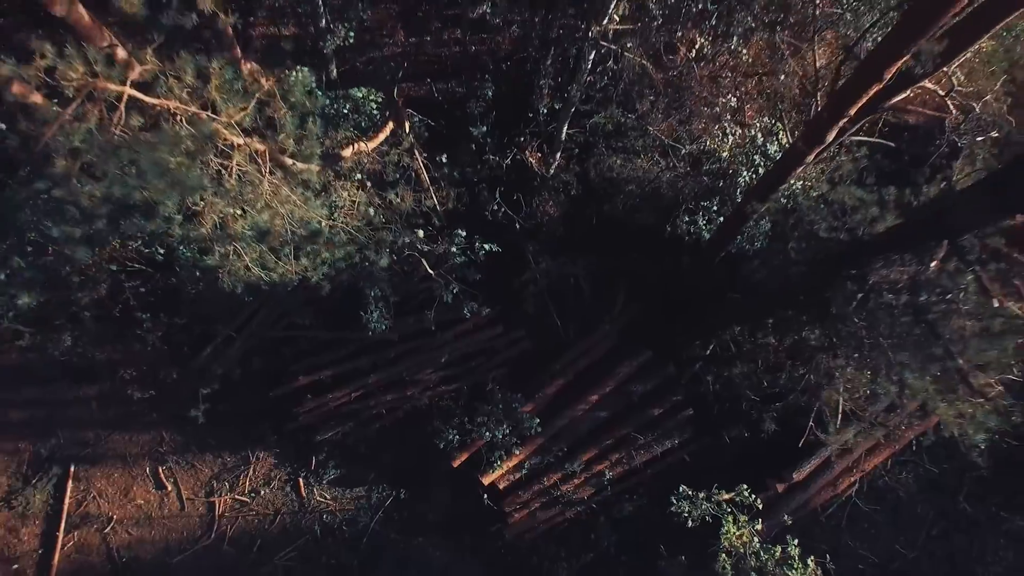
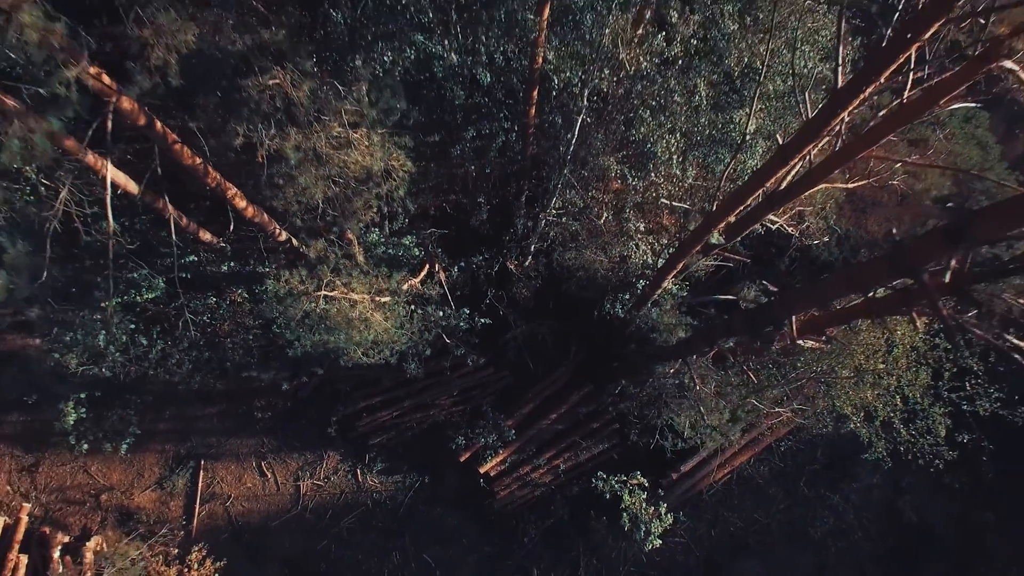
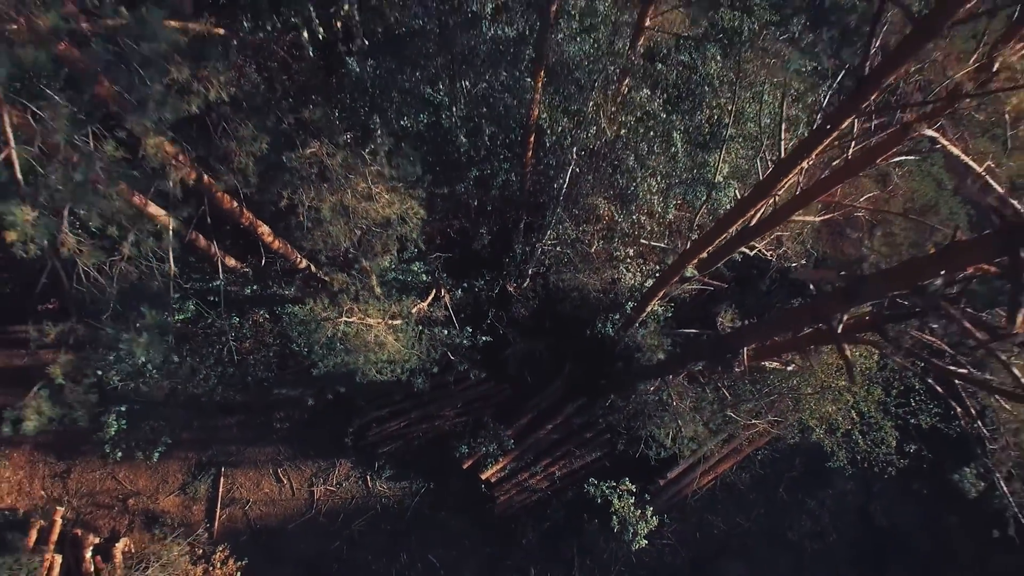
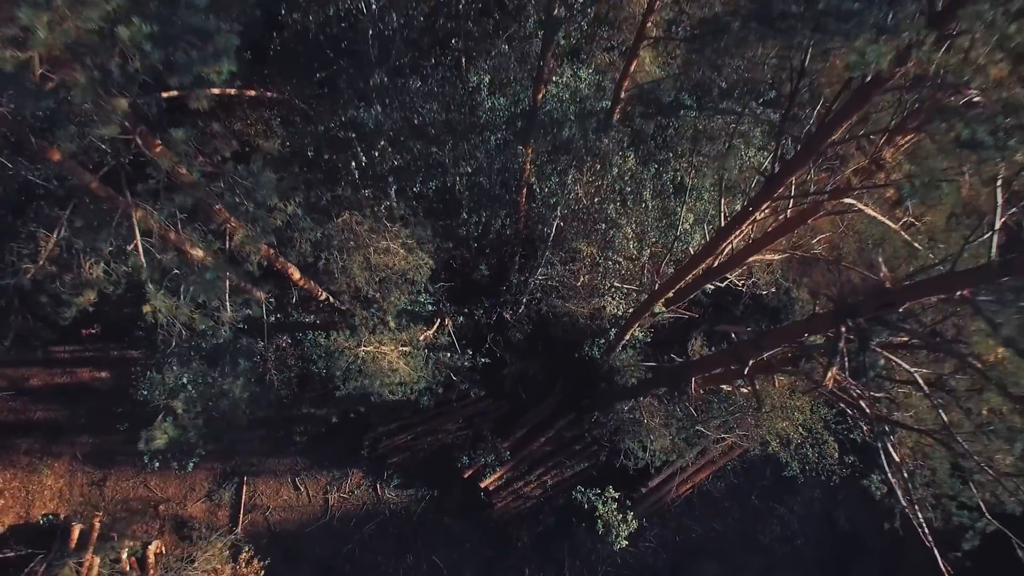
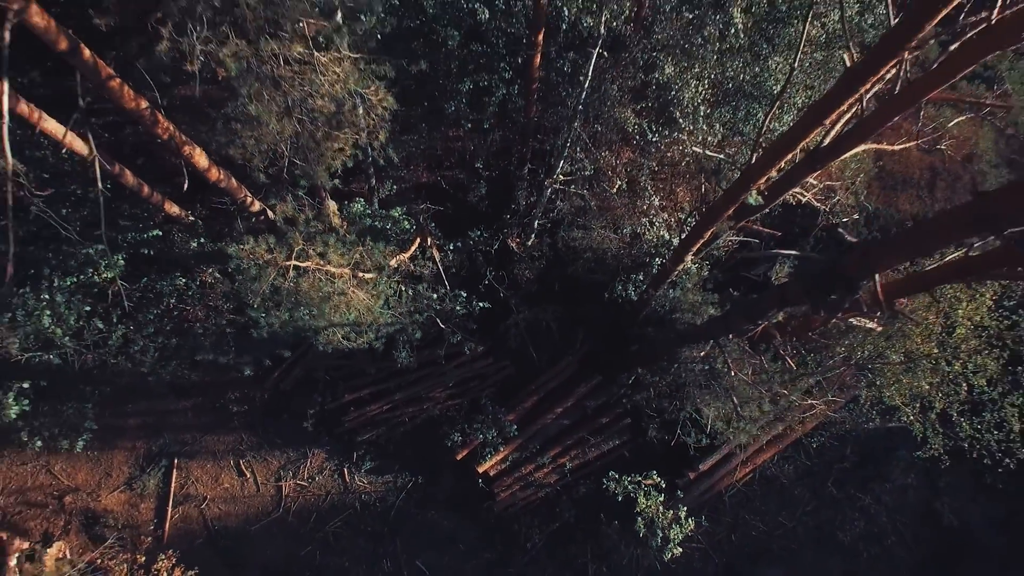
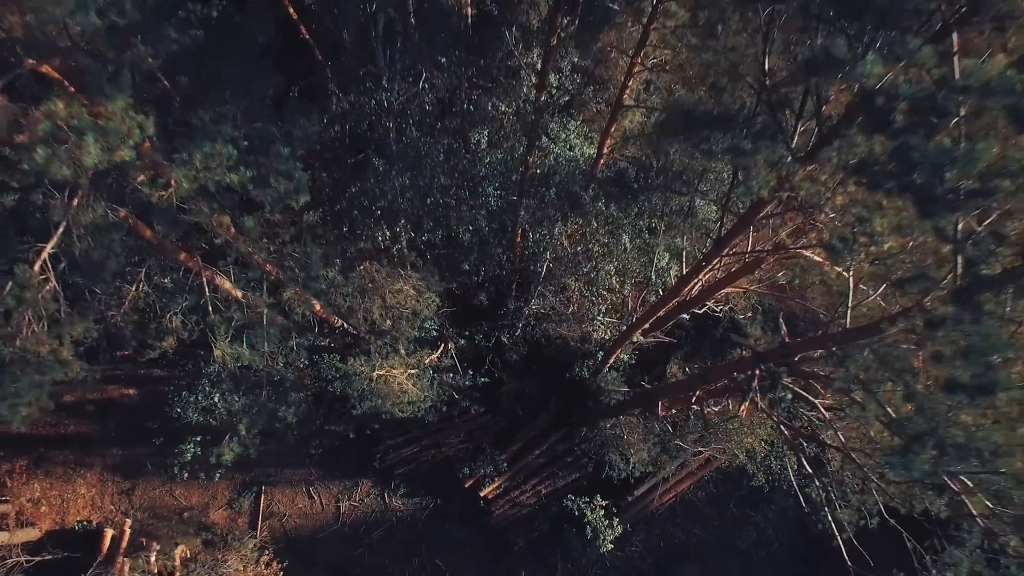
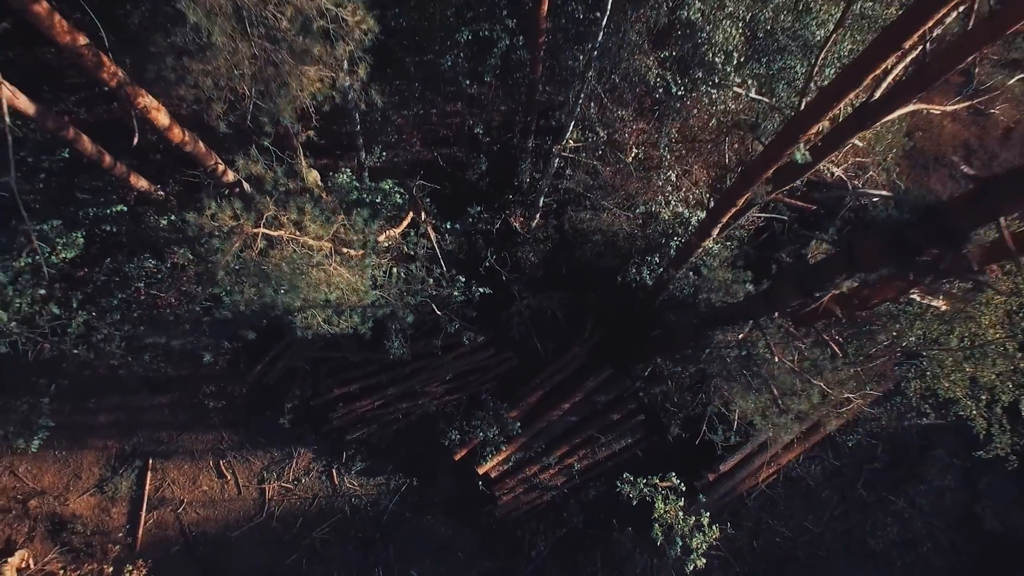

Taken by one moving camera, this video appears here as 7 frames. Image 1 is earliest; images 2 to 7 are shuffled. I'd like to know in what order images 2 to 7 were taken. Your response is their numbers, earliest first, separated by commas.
7, 5, 2, 3, 4, 6
